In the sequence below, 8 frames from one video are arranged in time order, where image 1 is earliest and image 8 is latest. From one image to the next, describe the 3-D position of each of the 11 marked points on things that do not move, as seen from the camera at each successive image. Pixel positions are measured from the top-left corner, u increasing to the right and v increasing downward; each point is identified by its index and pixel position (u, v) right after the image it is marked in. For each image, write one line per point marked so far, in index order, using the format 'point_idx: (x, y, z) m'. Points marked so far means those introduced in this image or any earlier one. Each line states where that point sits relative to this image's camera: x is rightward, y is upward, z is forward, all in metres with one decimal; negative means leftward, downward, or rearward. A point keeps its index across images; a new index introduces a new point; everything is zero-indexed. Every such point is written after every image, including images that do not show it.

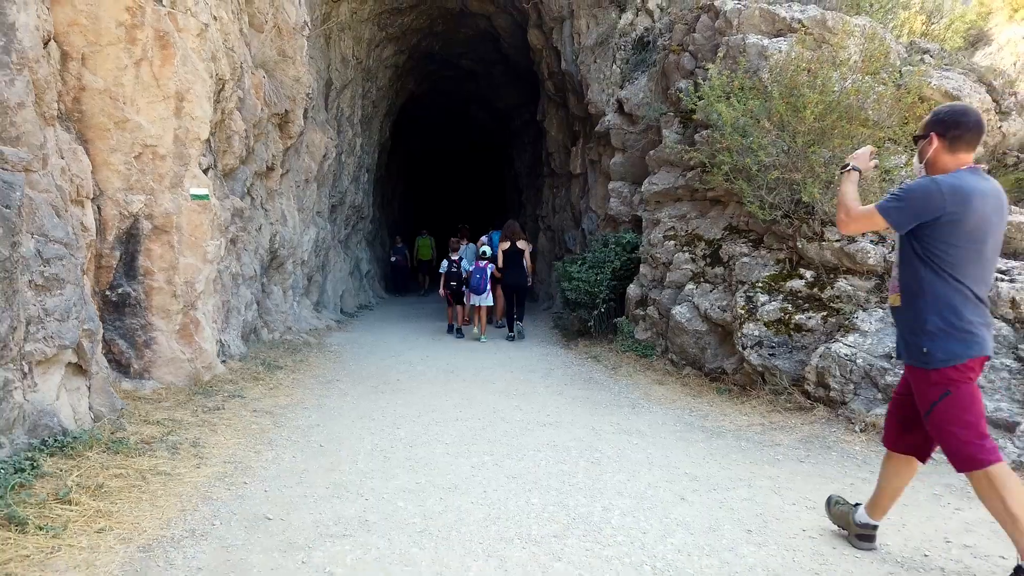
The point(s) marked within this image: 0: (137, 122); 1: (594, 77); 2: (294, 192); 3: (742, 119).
0: (-2.4, +1.0, +4.7) m
1: (+1.0, +2.6, +9.2) m
2: (-2.5, +1.1, +8.5) m
3: (+1.7, +1.2, +5.5) m
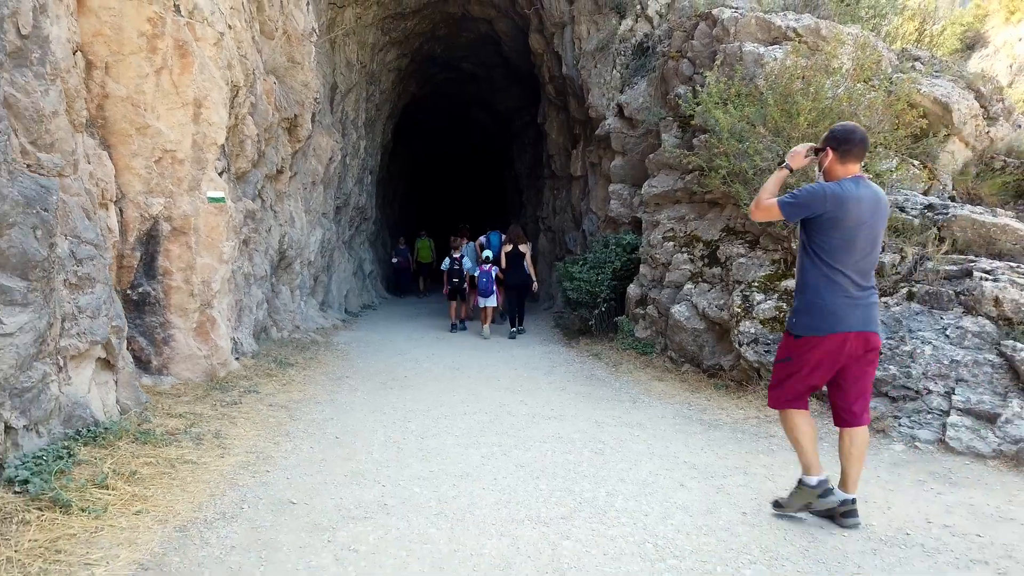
0: (-2.3, +1.0, +4.9) m
1: (+1.0, +2.6, +9.4) m
2: (-2.4, +1.1, +8.7) m
3: (+1.7, +1.2, +5.7) m
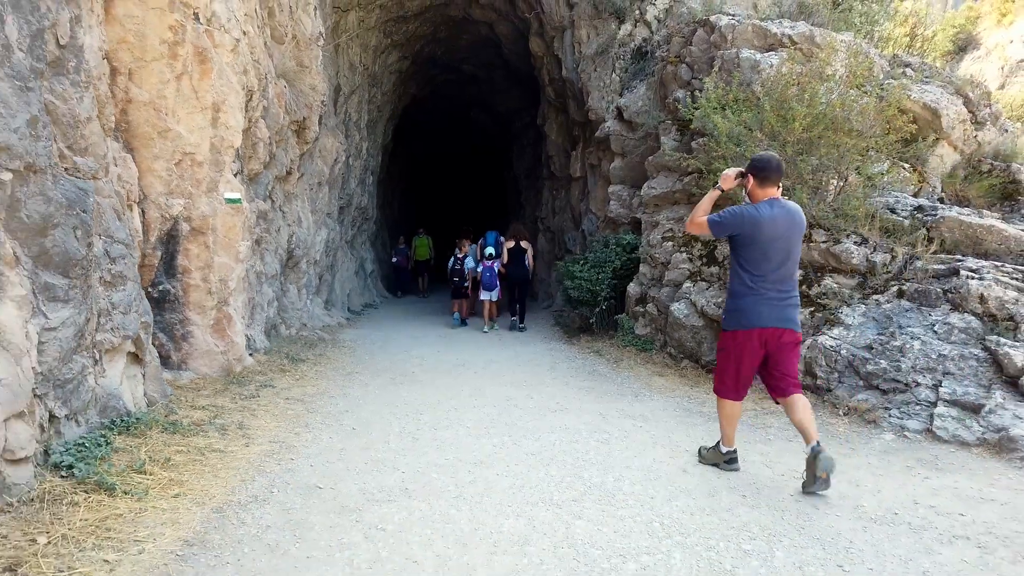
0: (-2.3, +1.1, +5.1) m
1: (+1.0, +2.6, +9.6) m
2: (-2.4, +1.1, +8.9) m
3: (+1.7, +1.2, +5.9) m
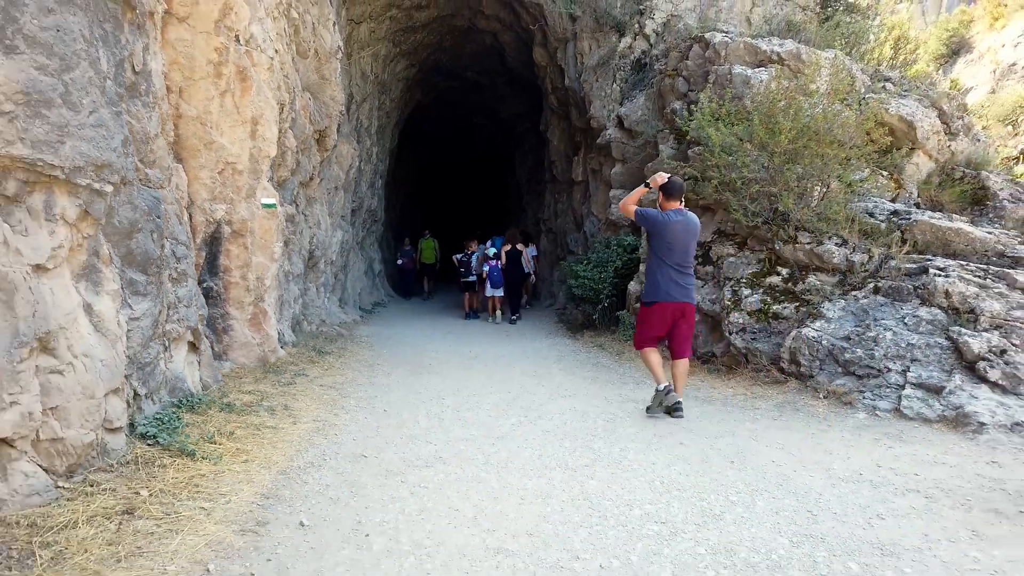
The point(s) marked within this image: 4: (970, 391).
0: (-2.2, +1.1, +5.6) m
1: (+1.1, +2.6, +10.1) m
2: (-2.3, +1.1, +9.4) m
3: (+1.8, +1.3, +6.4) m
4: (+2.6, -0.6, +4.3) m
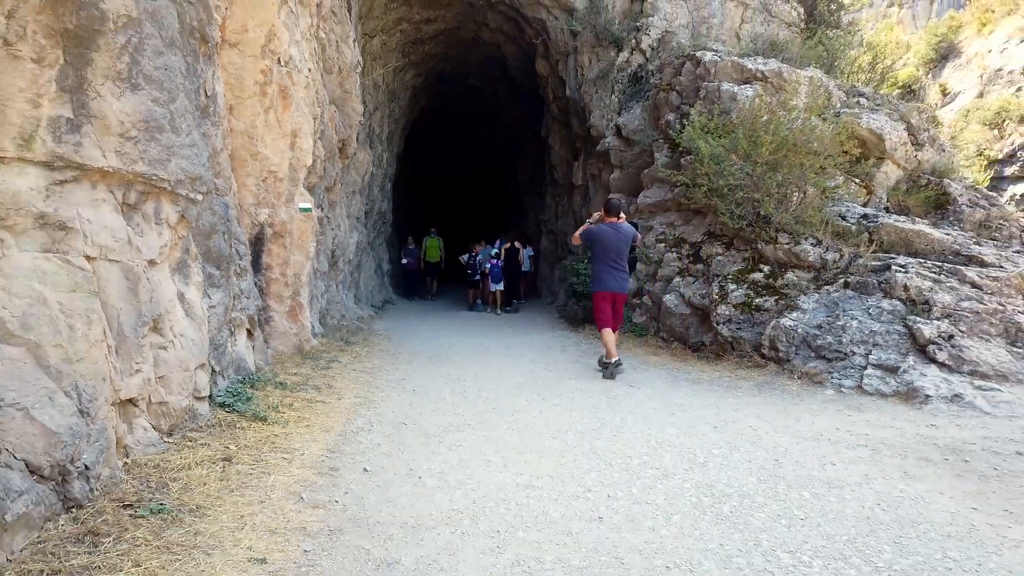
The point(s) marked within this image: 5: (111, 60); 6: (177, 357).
0: (-2.1, +1.1, +6.3) m
1: (+1.2, +2.6, +10.8) m
2: (-2.2, +1.2, +10.1) m
3: (+1.9, +1.3, +7.1) m
4: (+2.7, -0.5, +5.1) m
5: (-1.8, +1.0, +3.4) m
6: (-1.7, -0.4, +3.9) m
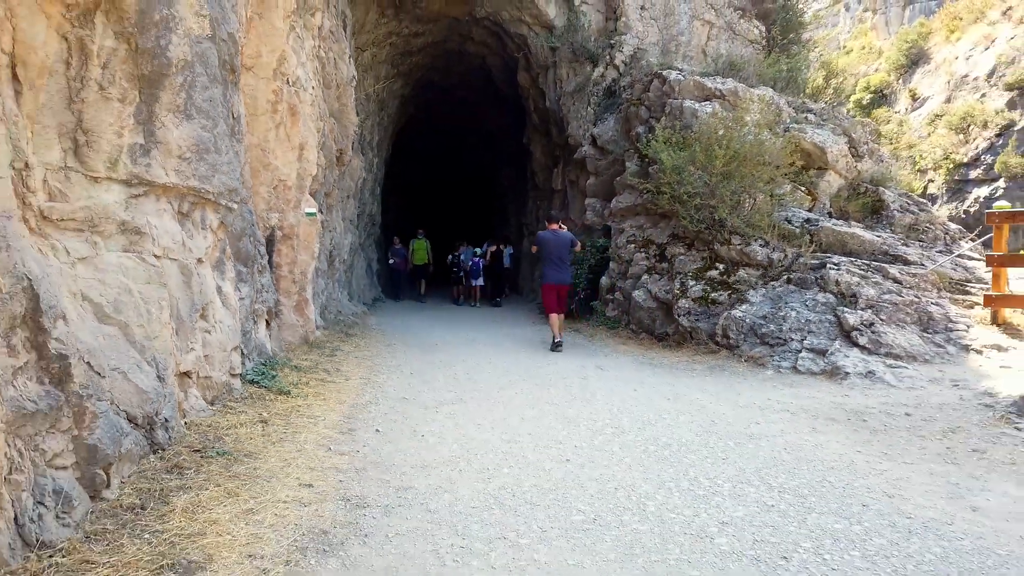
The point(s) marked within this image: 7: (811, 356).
0: (-2.2, +1.2, +7.1) m
1: (+0.9, +2.7, +11.7) m
2: (-2.5, +1.2, +10.9) m
3: (+1.8, +1.3, +8.0) m
4: (+2.6, -0.5, +6.0) m
5: (-1.9, +1.1, +4.2) m
6: (-1.8, -0.3, +4.7) m
7: (+2.4, -0.6, +6.1) m
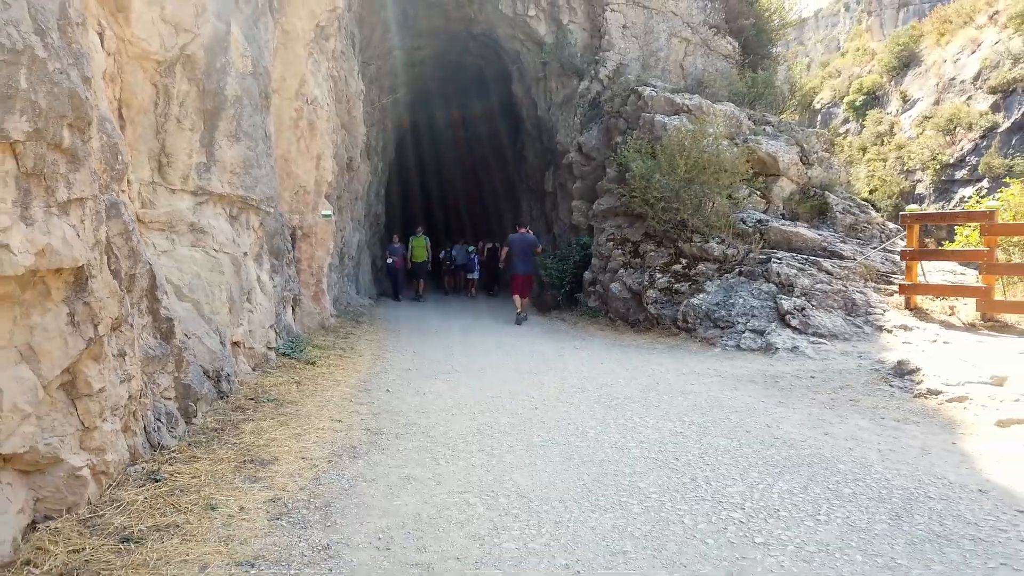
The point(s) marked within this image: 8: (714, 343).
0: (-2.3, +1.2, +8.2) m
1: (+0.8, +2.8, +12.8) m
2: (-2.6, +1.3, +12.0) m
3: (+1.7, +1.4, +9.1) m
4: (+2.5, -0.4, +7.1) m
5: (-2.0, +1.2, +5.3) m
6: (-2.0, -0.2, +5.8) m
7: (+2.3, -0.5, +7.2) m
8: (+2.0, -0.5, +7.4) m
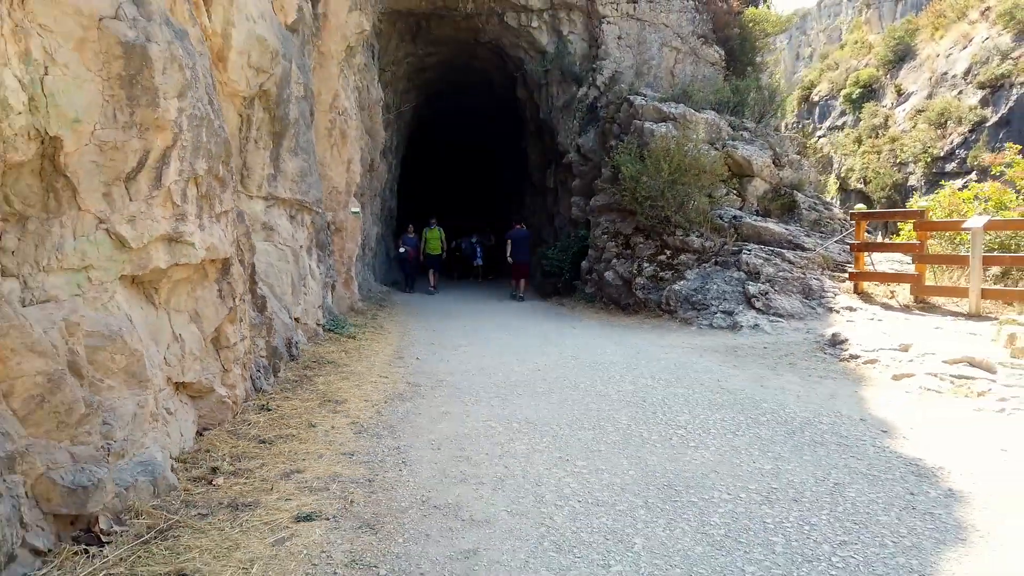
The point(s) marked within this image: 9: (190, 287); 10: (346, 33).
0: (-2.3, +1.4, +9.5) m
1: (+0.9, +3.0, +14.0) m
2: (-2.5, +1.5, +13.3) m
3: (+1.7, +1.6, +10.4) m
4: (+2.6, -0.3, +8.3) m
5: (-1.9, +1.3, +6.6) m
6: (-1.9, -0.1, +7.1) m
7: (+2.4, -0.3, +8.5) m
8: (+2.1, -0.4, +8.7) m
9: (-1.7, 0.0, +3.9) m
10: (-2.1, +3.2, +9.4) m
